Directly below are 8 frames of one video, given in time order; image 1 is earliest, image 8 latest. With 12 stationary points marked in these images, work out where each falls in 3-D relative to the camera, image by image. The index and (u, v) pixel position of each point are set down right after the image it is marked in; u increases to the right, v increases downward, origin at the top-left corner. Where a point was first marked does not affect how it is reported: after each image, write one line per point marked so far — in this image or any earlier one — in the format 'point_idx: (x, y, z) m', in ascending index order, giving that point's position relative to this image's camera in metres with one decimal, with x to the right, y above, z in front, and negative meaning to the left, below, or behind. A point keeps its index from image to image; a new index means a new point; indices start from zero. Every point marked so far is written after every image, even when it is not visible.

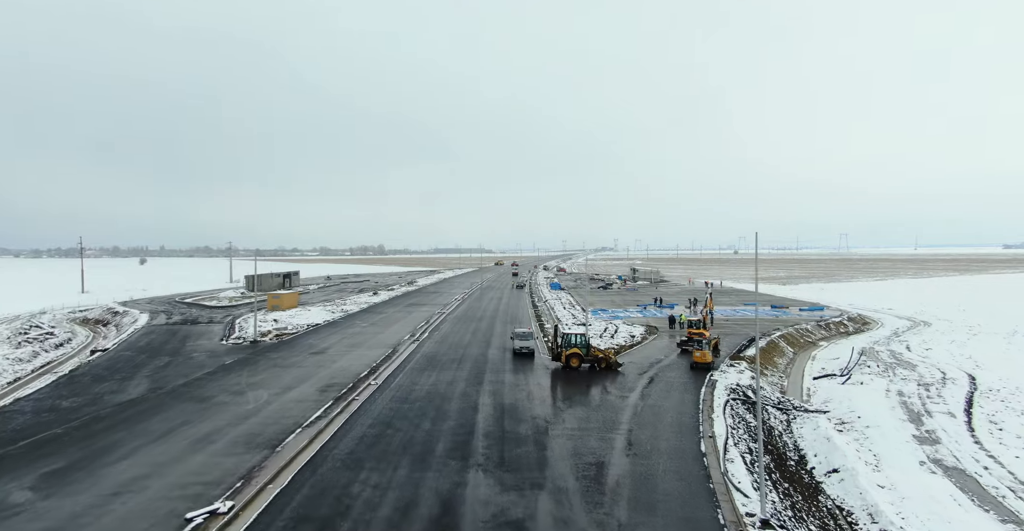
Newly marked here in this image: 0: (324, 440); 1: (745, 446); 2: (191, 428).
0: (-5.9, -5.5, +18.0) m
1: (+7.4, -5.8, +18.4) m
2: (-10.3, -5.2, +18.4) m
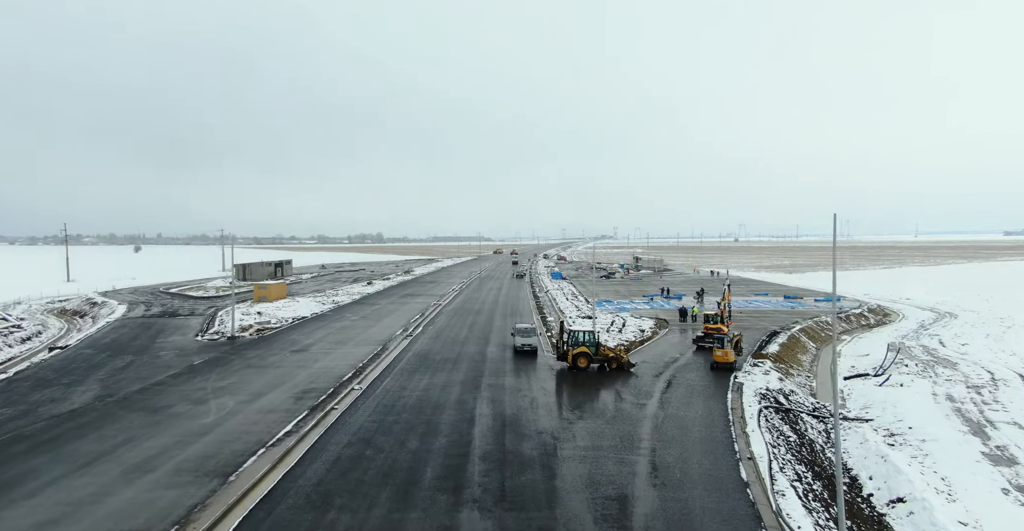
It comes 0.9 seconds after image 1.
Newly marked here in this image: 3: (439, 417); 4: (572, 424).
0: (-5.8, -5.2, +15.1) m
1: (+7.5, -5.5, +15.5) m
2: (-10.2, -4.9, +15.4) m
3: (-2.5, -5.1, +19.4) m
4: (+2.0, -5.3, +19.0) m
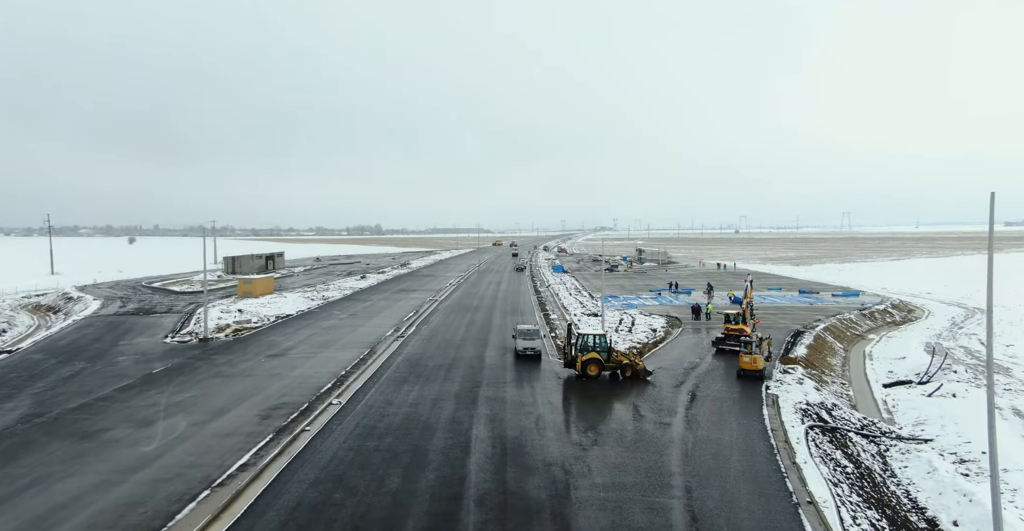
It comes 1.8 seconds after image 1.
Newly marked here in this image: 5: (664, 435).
0: (-5.8, -5.2, +12.0) m
1: (+7.6, -5.5, +12.4) m
2: (-10.1, -4.9, +12.3) m
3: (-2.4, -5.0, +16.3) m
4: (+2.0, -5.2, +16.0) m
5: (+4.6, -5.1, +17.4) m
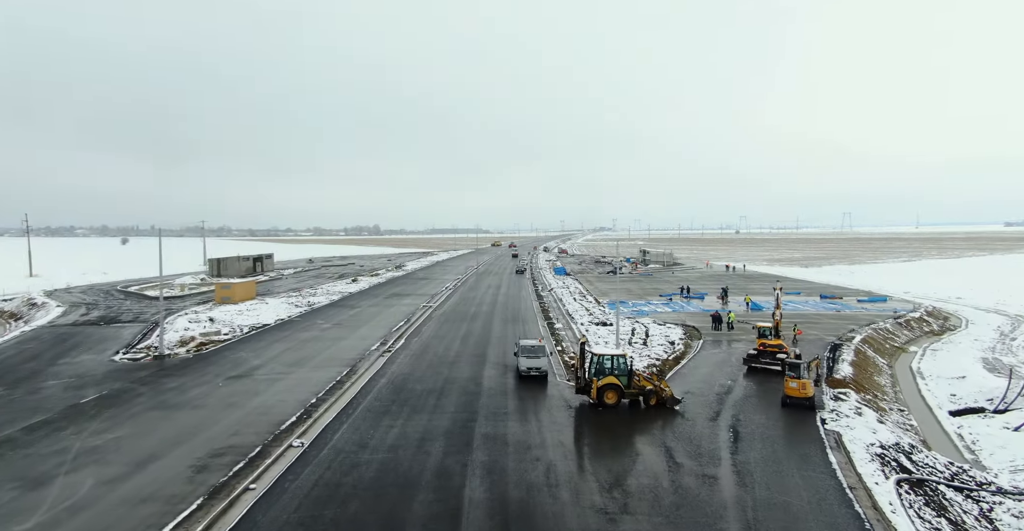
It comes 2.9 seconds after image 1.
0: (-5.7, -5.4, +8.1) m
1: (+7.7, -5.7, +8.5) m
2: (-10.0, -5.2, +8.4) m
3: (-2.3, -5.3, +12.4) m
4: (+2.1, -5.4, +12.0) m
5: (+4.7, -5.4, +13.5) m
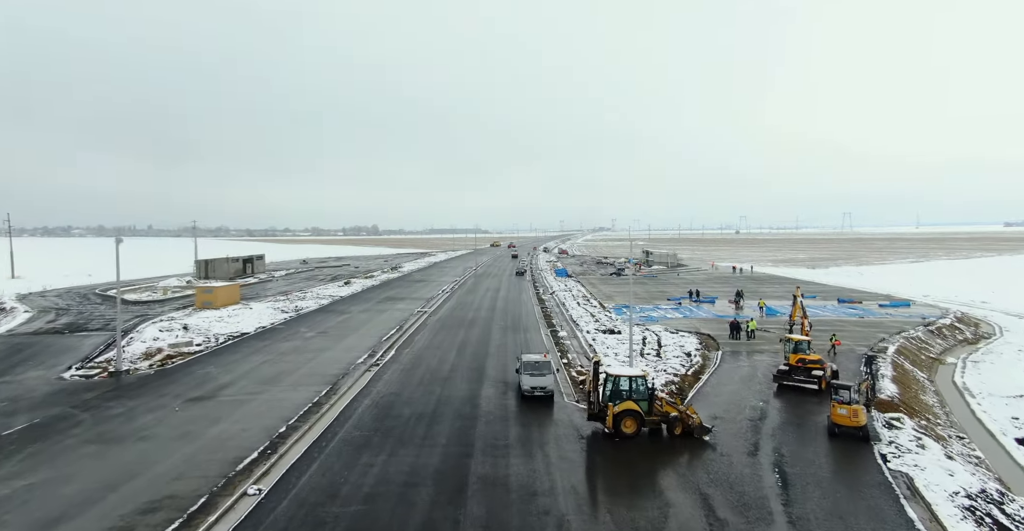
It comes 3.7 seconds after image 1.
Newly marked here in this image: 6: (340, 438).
0: (-5.6, -5.6, +5.1) m
1: (+7.7, -5.9, +5.6) m
2: (-10.0, -5.4, +5.4) m
3: (-2.3, -5.5, +9.5) m
4: (+2.2, -5.6, +9.1) m
5: (+4.7, -5.6, +10.5) m
6: (-5.2, -5.1, +17.2) m
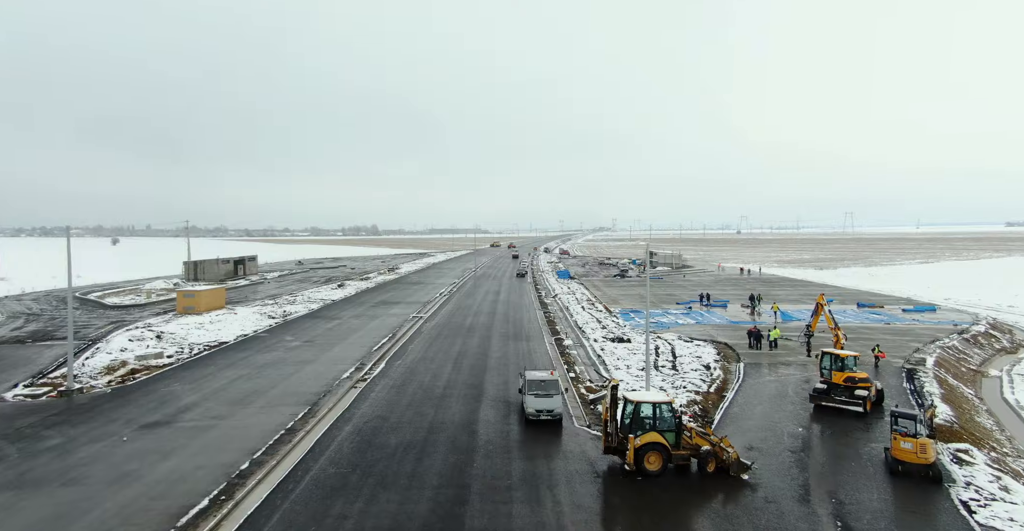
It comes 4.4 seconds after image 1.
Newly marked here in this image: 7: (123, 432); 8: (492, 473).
0: (-5.5, -5.8, +2.4) m
1: (+7.8, -6.1, +2.9) m
2: (-9.9, -5.6, +2.7) m
3: (-2.2, -5.7, +6.8) m
4: (+2.3, -5.8, +6.4) m
5: (+4.8, -5.8, +7.8) m
6: (-5.1, -5.3, +14.5) m
7: (-11.5, -4.9, +17.0) m
8: (-0.6, -5.4, +15.2) m
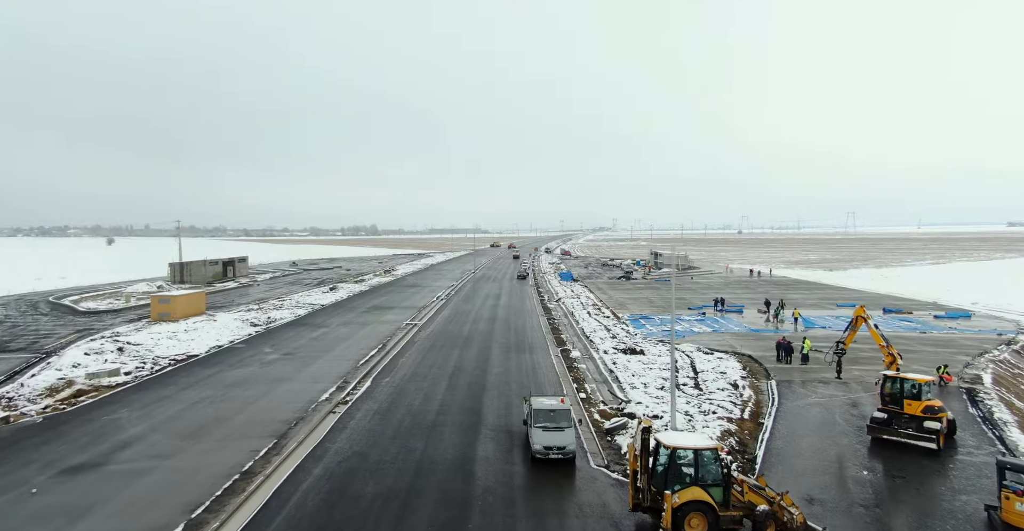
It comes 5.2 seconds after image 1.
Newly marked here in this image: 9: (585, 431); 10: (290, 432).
0: (-5.4, -6.0, -0.7) m
1: (+7.9, -6.3, -0.3) m
2: (-9.8, -5.8, -0.4) m
3: (-2.1, -5.9, +3.6) m
4: (+2.4, -6.0, +3.2) m
5: (+4.9, -6.0, +4.7) m
6: (-5.0, -5.5, +11.3) m
7: (-11.4, -5.2, +13.9) m
8: (-0.5, -5.6, +12.0) m
9: (+2.3, -5.1, +18.2) m
10: (-6.9, -5.2, +17.9) m
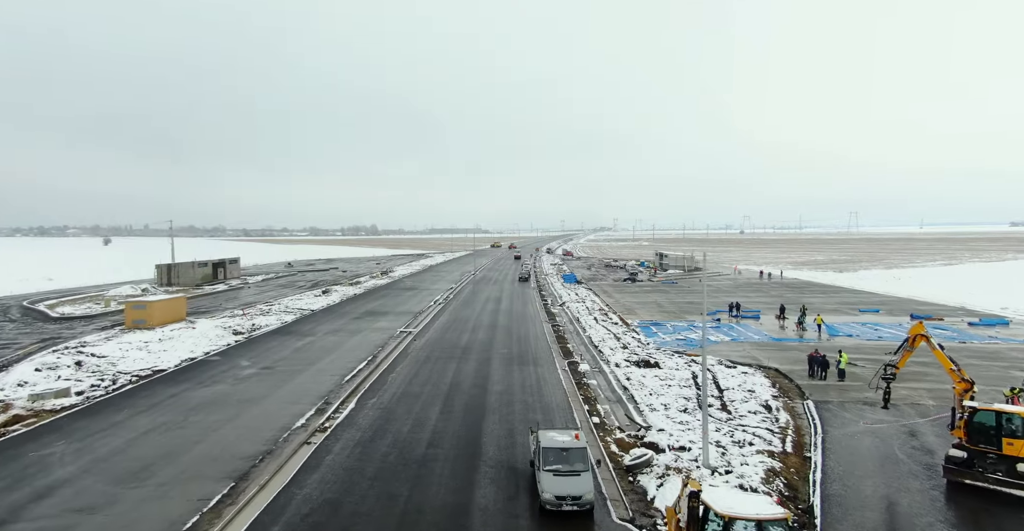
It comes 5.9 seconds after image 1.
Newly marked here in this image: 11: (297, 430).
0: (-5.3, -6.3, -3.6) m
1: (+8.0, -6.5, -3.2) m
2: (-9.7, -6.0, -3.3) m
3: (-2.0, -6.1, +0.7) m
4: (+2.5, -6.2, +0.4) m
5: (+5.0, -6.2, +1.8) m
6: (-4.9, -5.7, +8.4) m
7: (-11.2, -5.4, +11.0) m
8: (-0.4, -5.8, +9.1) m
9: (+2.4, -5.4, +15.3) m
10: (-6.8, -5.4, +15.0) m
11: (-6.9, -5.2, +18.2) m
